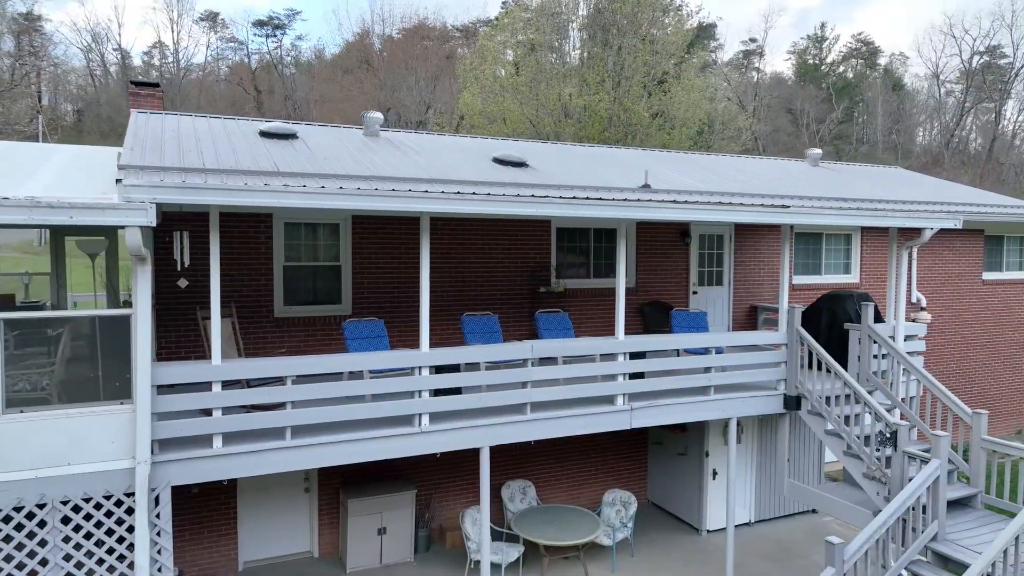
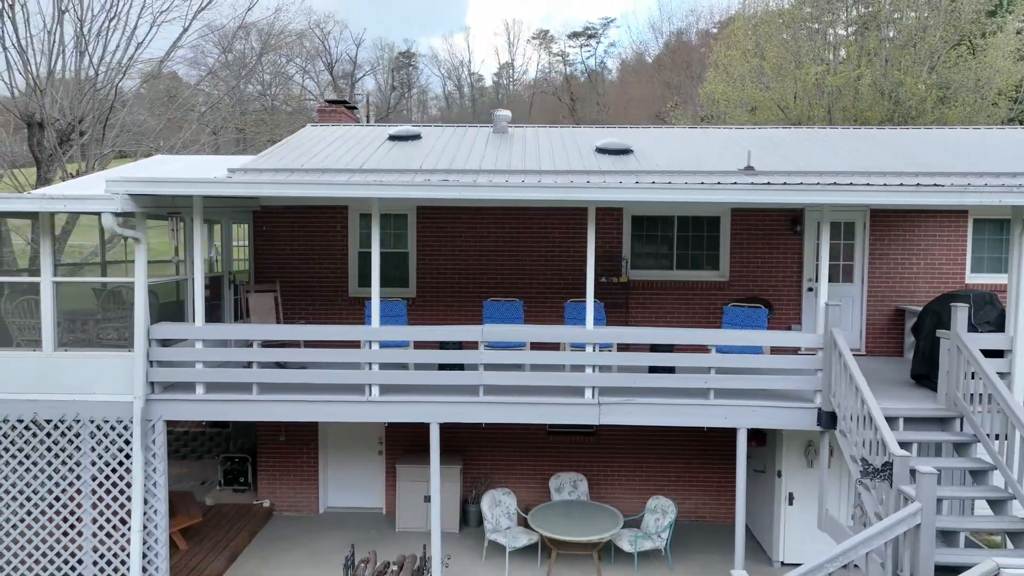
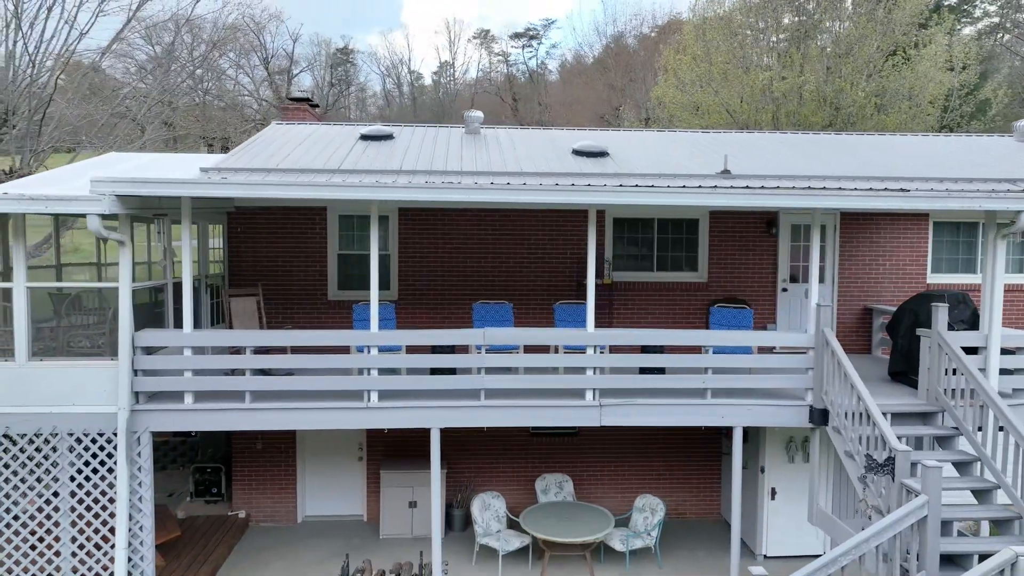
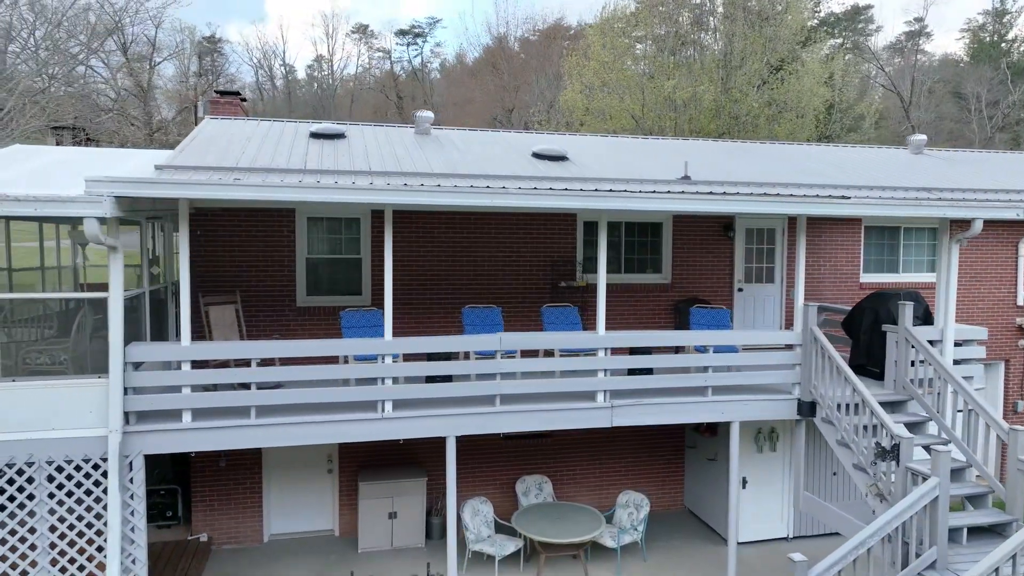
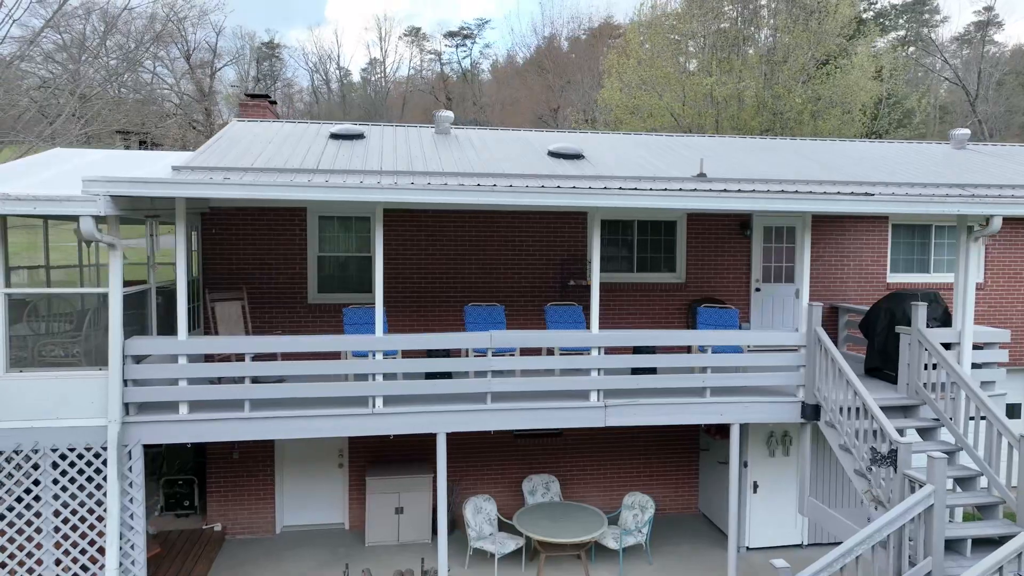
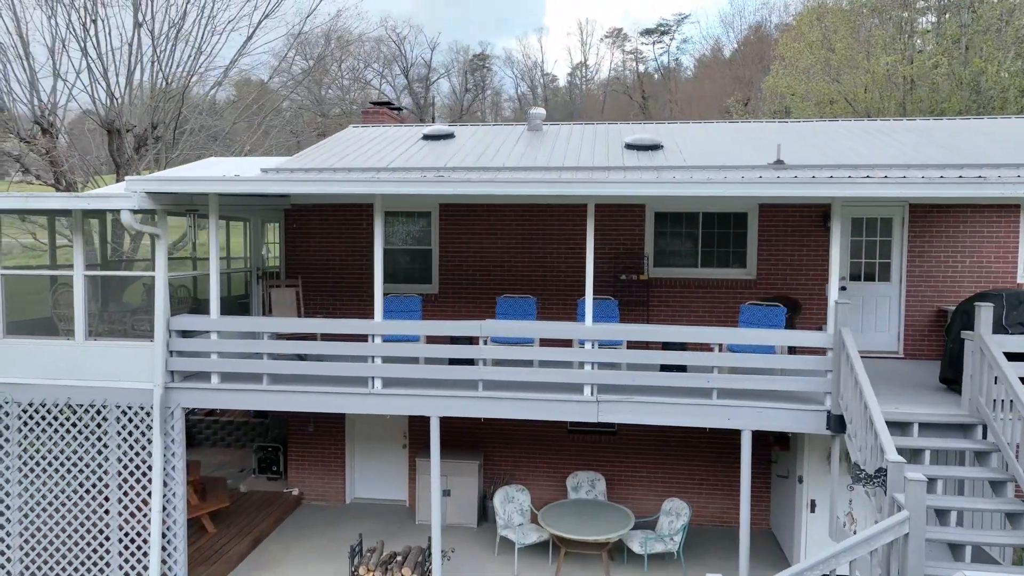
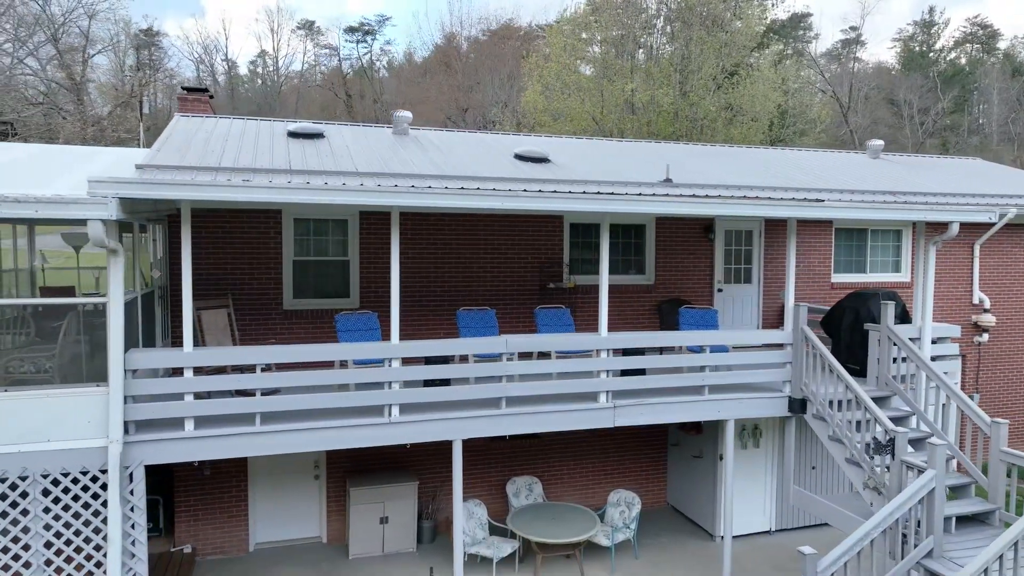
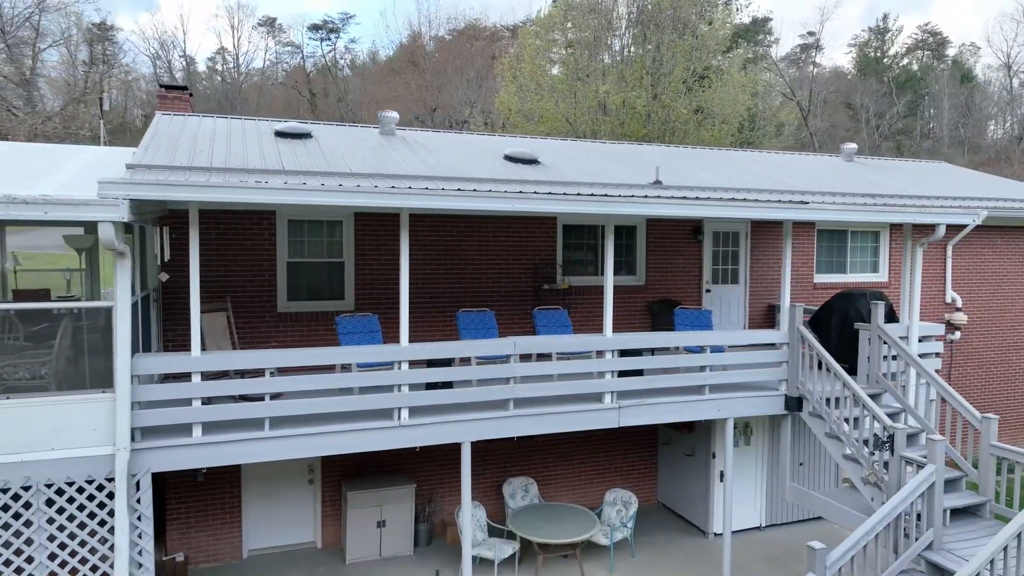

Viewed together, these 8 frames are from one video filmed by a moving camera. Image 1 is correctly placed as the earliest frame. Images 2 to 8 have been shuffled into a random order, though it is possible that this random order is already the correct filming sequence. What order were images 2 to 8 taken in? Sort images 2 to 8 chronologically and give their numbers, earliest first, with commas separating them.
8, 7, 4, 5, 3, 2, 6
